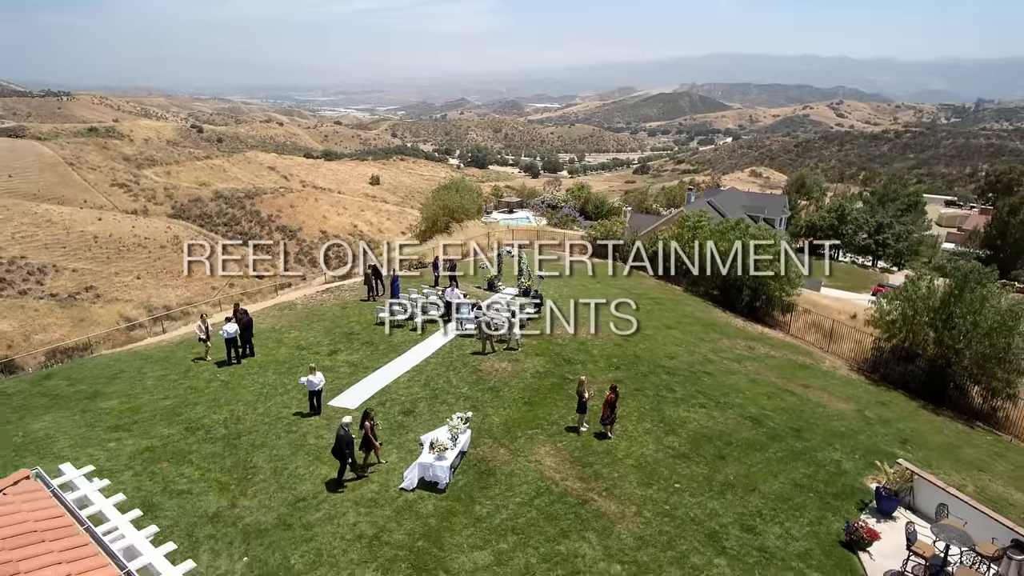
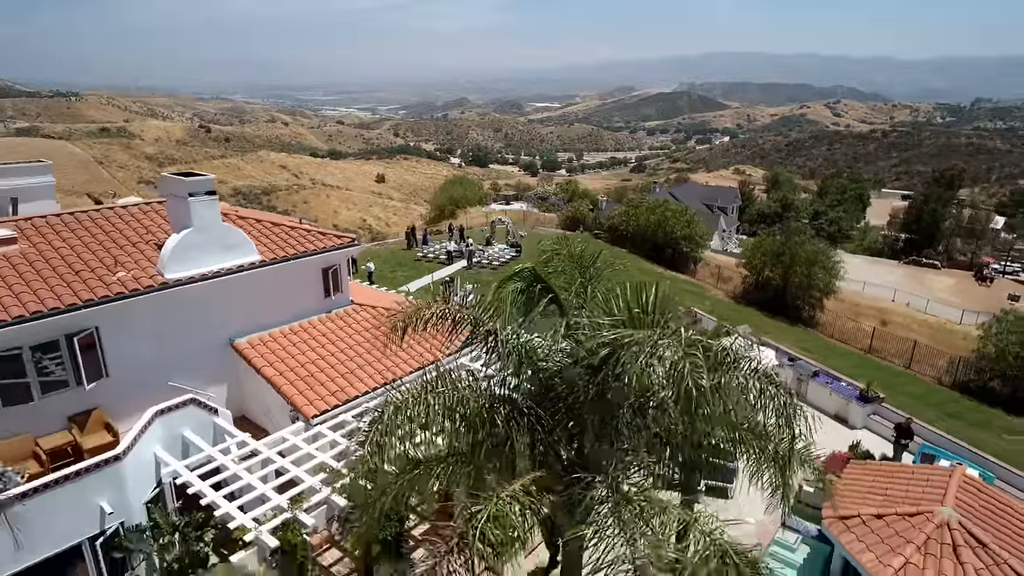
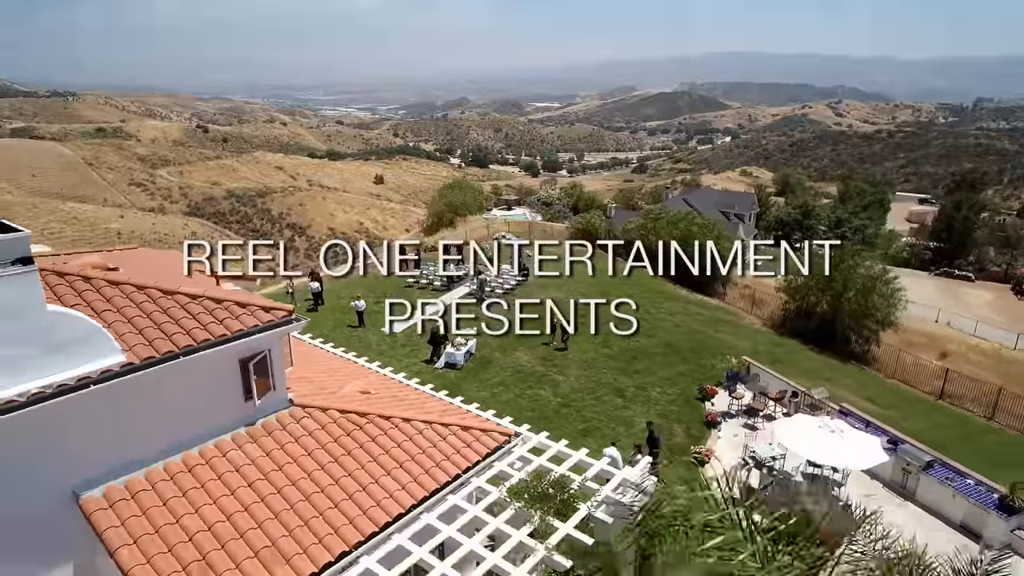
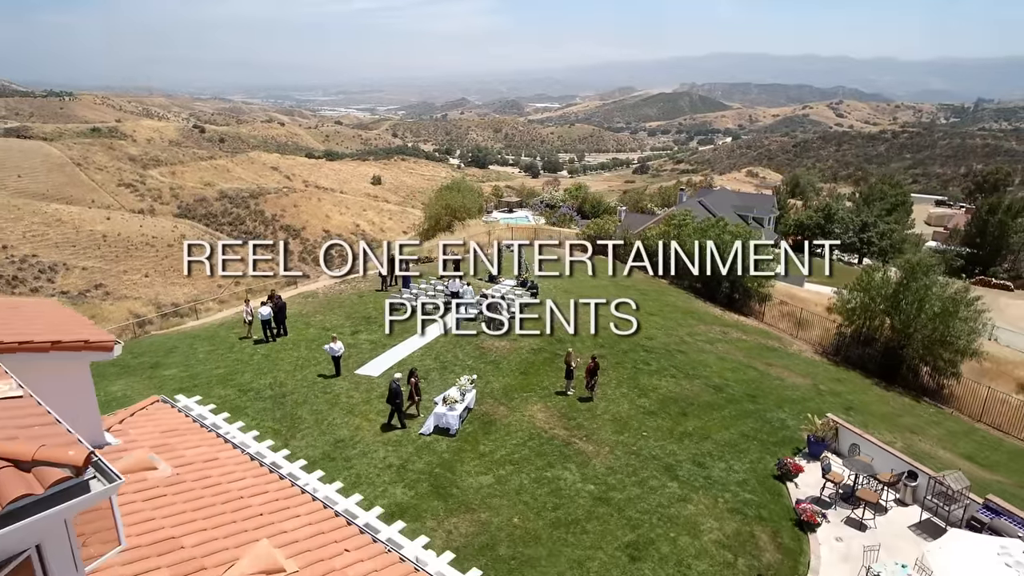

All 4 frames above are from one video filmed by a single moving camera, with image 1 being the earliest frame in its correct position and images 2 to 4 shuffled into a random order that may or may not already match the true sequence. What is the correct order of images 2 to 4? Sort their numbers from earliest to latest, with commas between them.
4, 3, 2
